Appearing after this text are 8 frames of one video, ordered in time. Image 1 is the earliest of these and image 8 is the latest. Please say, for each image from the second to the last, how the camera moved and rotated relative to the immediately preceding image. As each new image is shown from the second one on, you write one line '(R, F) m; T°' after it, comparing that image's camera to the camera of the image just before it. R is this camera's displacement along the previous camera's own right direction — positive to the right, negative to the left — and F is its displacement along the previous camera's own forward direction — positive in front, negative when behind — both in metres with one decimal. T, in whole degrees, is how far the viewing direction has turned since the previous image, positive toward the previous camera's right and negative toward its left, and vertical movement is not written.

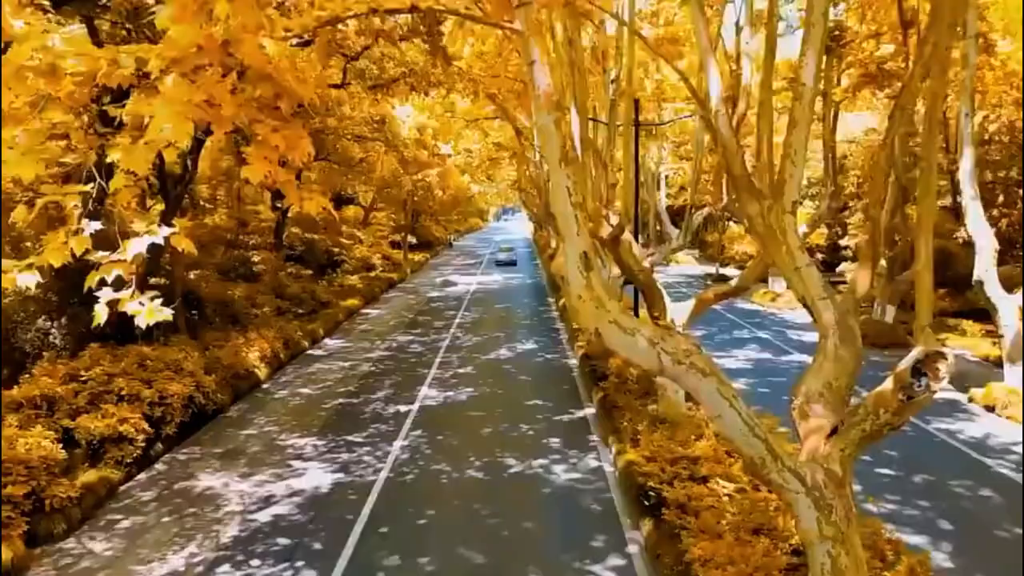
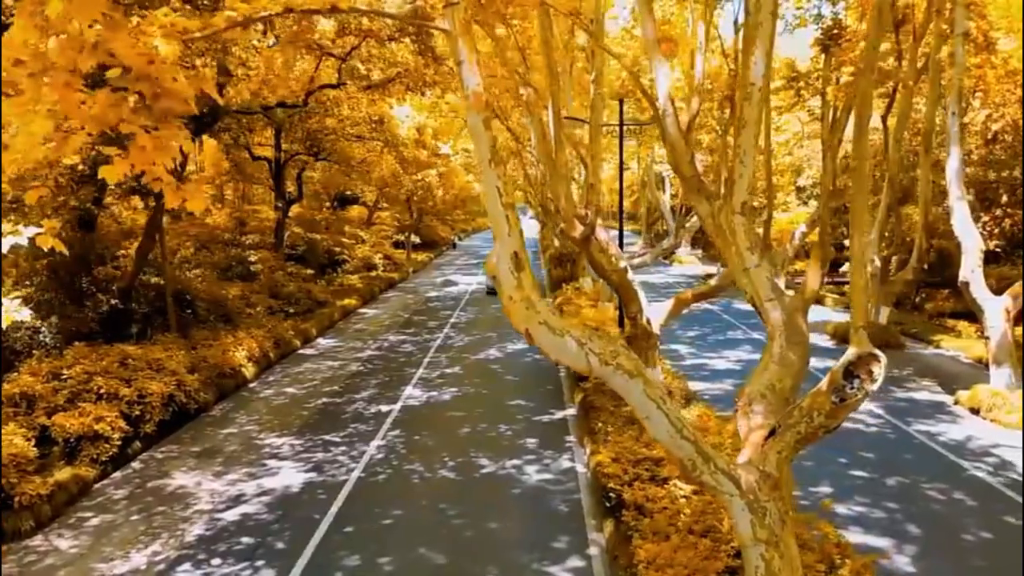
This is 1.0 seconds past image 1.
(+0.4, 0.0) m; -1°
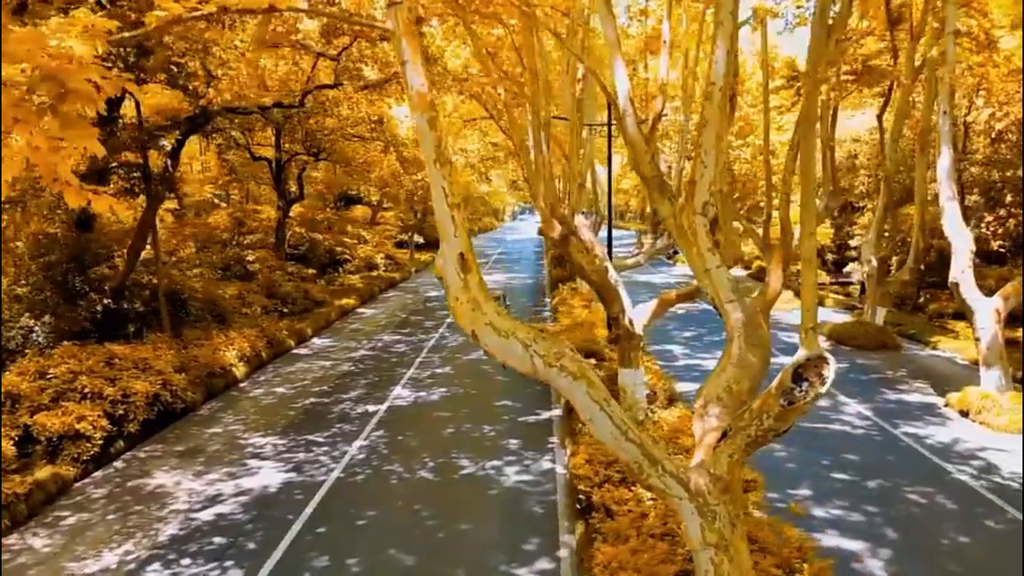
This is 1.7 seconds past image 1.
(+0.3, 0.0) m; -1°
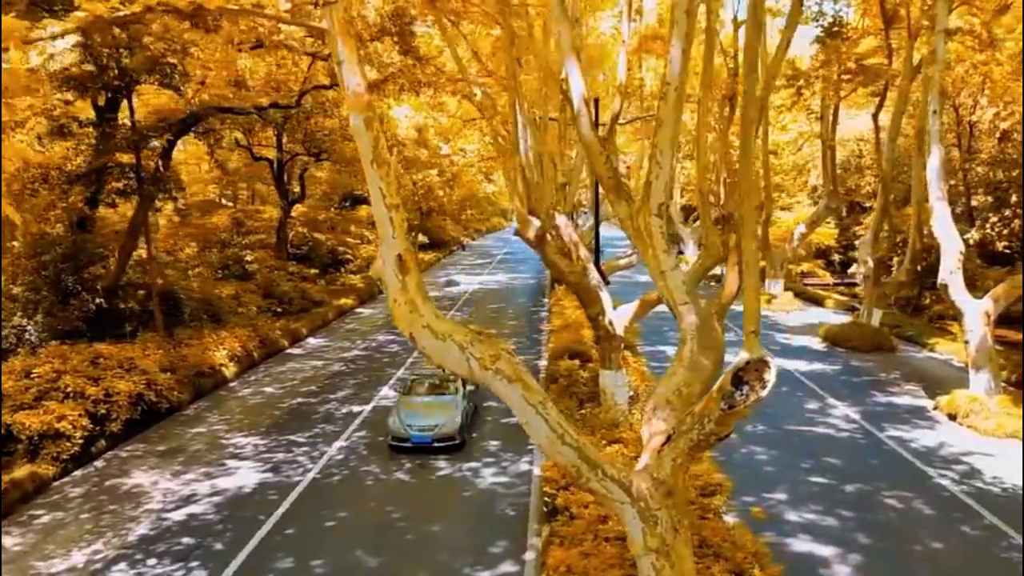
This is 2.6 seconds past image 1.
(+0.4, 0.0) m; -1°
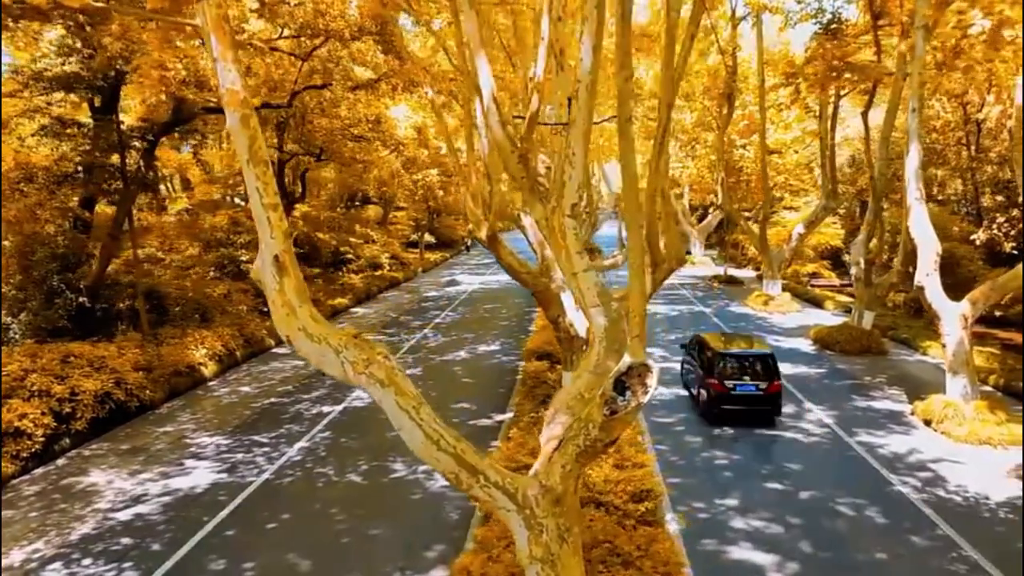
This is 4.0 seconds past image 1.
(+0.7, +0.1) m; -2°
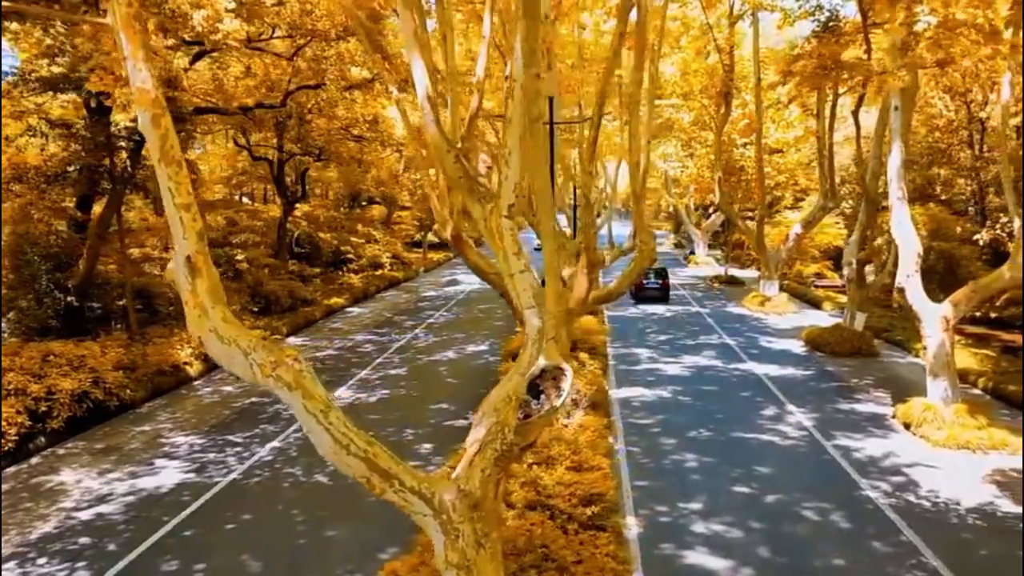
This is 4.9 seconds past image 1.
(+0.5, +0.1) m; -1°
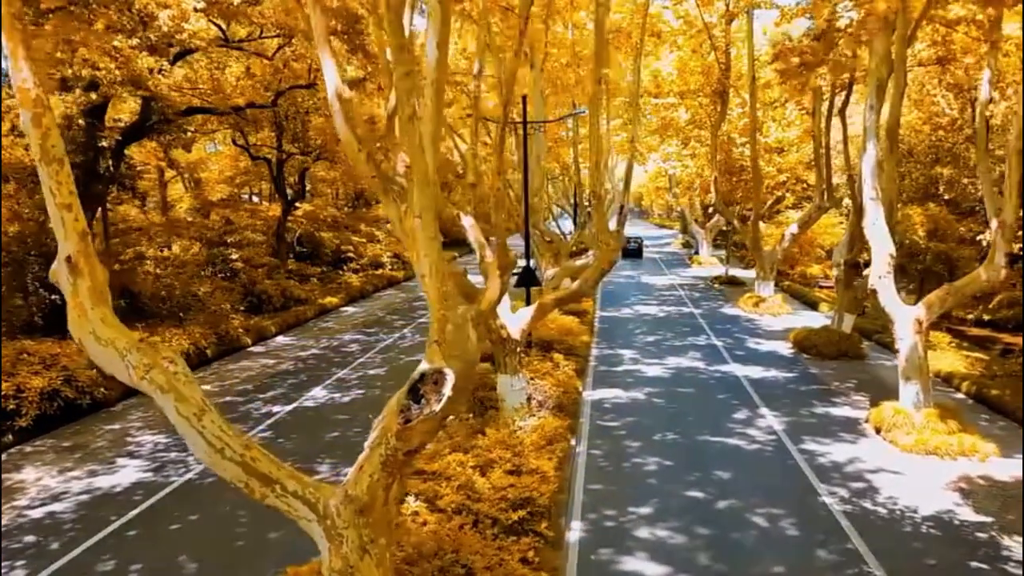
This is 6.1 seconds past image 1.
(+0.7, +0.1) m; -1°
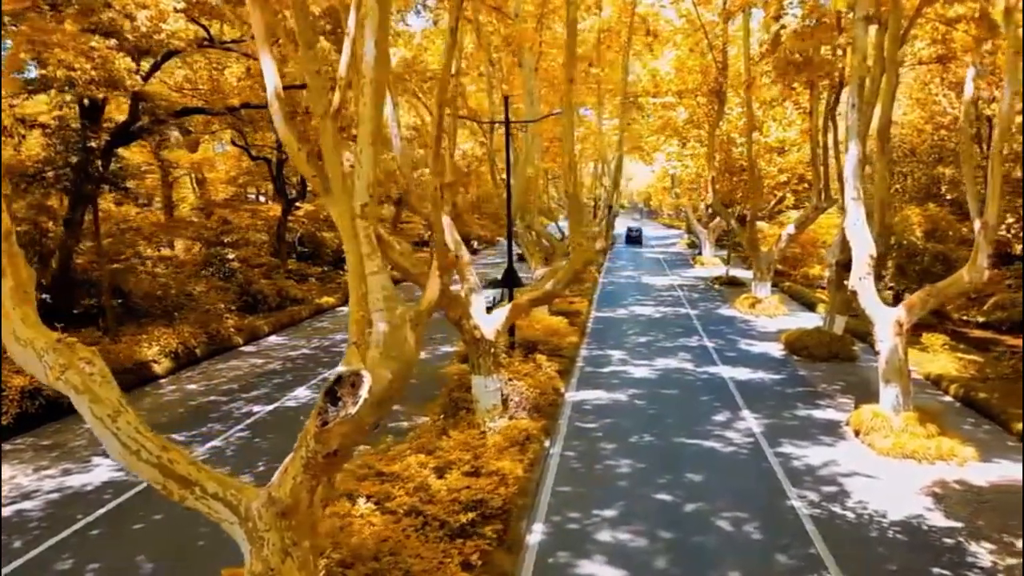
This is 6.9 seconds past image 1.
(+0.4, 0.0) m; -1°
